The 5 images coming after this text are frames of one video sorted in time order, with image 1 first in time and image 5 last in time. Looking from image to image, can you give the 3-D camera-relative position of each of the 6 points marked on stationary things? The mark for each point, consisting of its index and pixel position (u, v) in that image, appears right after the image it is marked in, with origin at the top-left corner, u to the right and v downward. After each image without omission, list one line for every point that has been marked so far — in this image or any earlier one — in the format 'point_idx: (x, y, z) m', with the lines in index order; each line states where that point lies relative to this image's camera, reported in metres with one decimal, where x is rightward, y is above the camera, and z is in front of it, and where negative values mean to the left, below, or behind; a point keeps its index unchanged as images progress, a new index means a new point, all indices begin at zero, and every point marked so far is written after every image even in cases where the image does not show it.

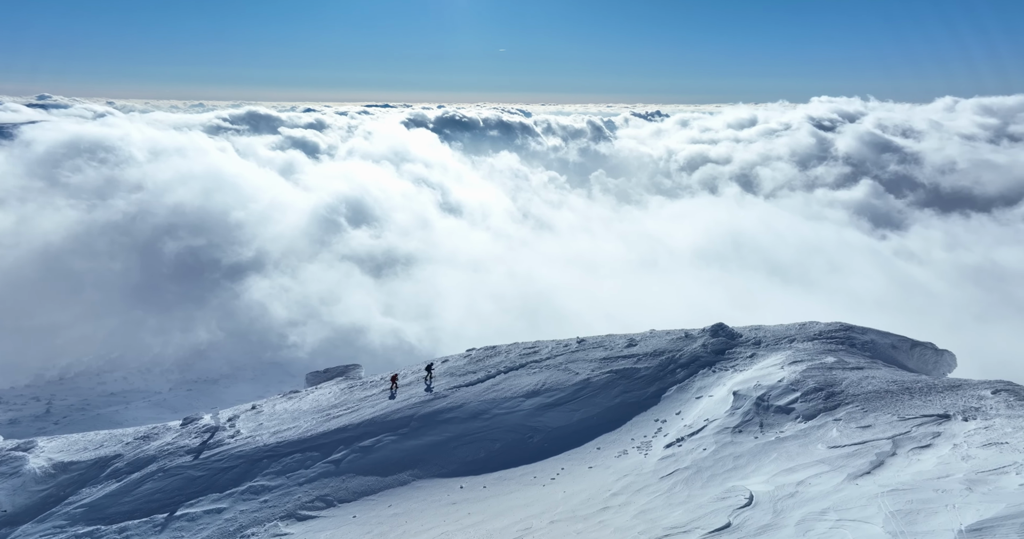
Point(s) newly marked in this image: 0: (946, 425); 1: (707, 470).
0: (+13.4, -4.8, +17.6) m
1: (+6.4, -6.6, +18.8) m
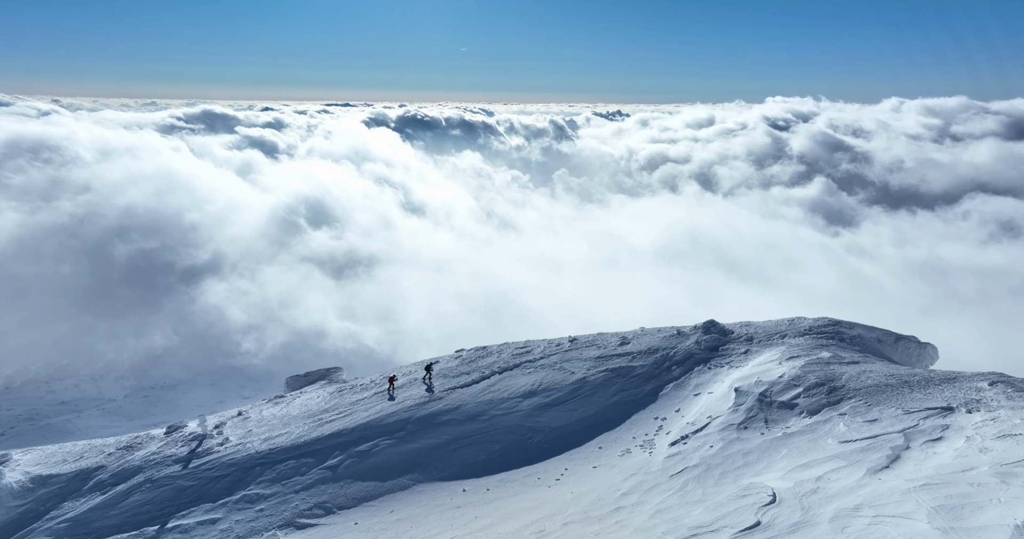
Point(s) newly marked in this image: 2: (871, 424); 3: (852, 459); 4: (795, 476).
0: (+13.7, -4.6, +17.8) m
1: (+6.7, -6.5, +18.8) m
2: (+11.7, -5.0, +18.5) m
3: (+9.2, -5.1, +15.4) m
4: (+7.6, -5.6, +15.4) m
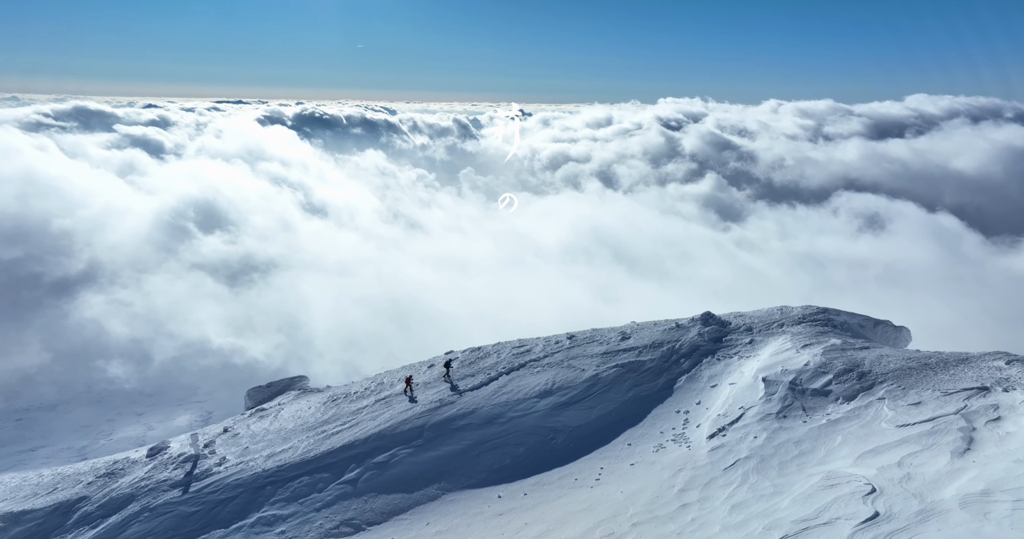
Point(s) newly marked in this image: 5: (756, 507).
0: (+15.5, -4.1, +18.4) m
1: (+8.5, -6.2, +18.7) m
2: (+13.4, -4.5, +18.9) m
3: (+11.3, -4.7, +15.6) m
4: (+9.7, -5.2, +15.4) m
5: (+6.6, -6.5, +15.6) m
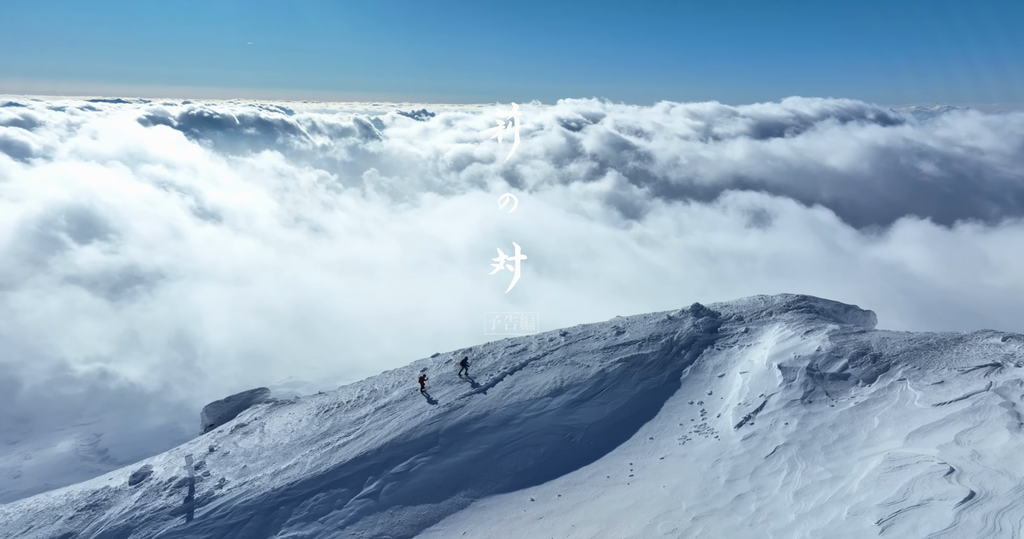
0: (+17.0, -3.5, +19.4) m
1: (+10.0, -5.8, +19.1) m
2: (+14.8, -4.0, +19.7) m
3: (+13.0, -4.3, +16.3) m
4: (+11.5, -4.8, +15.9) m
5: (+8.5, -6.2, +15.8) m
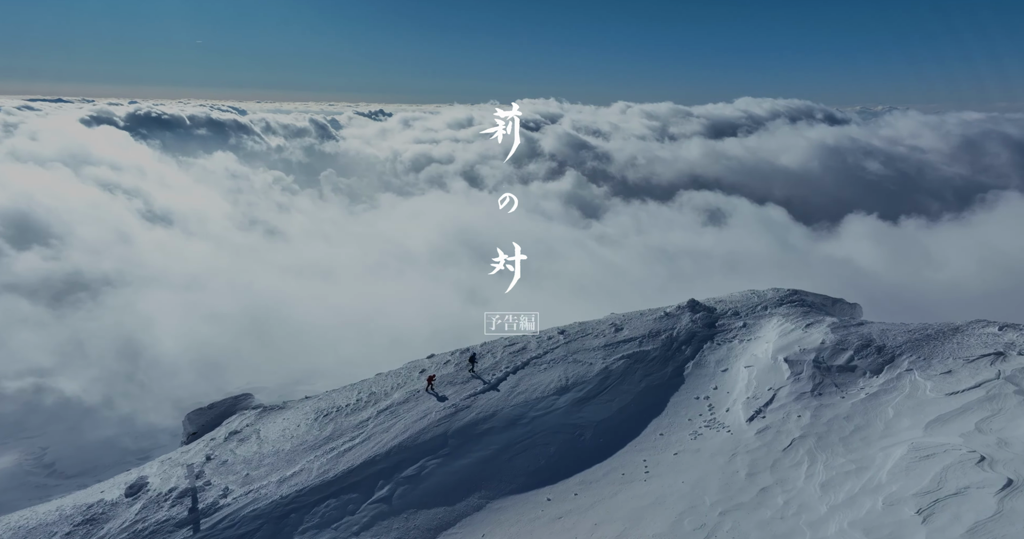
0: (+17.6, -3.2, +20.0) m
1: (+10.7, -5.6, +19.3) m
2: (+15.5, -3.7, +20.2) m
3: (+13.8, -4.1, +16.7) m
4: (+12.3, -4.6, +16.2) m
5: (+9.3, -6.0, +16.0) m
